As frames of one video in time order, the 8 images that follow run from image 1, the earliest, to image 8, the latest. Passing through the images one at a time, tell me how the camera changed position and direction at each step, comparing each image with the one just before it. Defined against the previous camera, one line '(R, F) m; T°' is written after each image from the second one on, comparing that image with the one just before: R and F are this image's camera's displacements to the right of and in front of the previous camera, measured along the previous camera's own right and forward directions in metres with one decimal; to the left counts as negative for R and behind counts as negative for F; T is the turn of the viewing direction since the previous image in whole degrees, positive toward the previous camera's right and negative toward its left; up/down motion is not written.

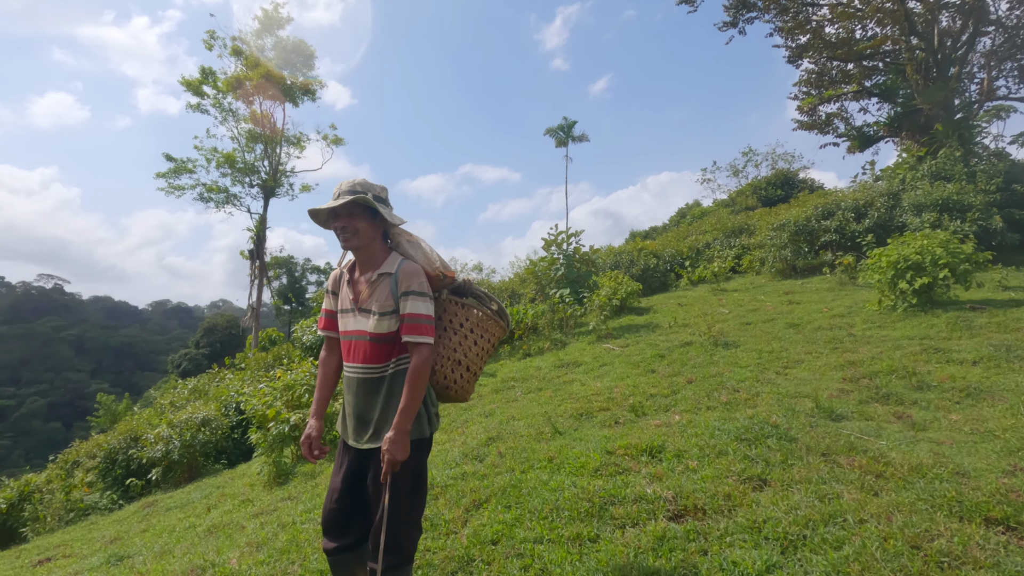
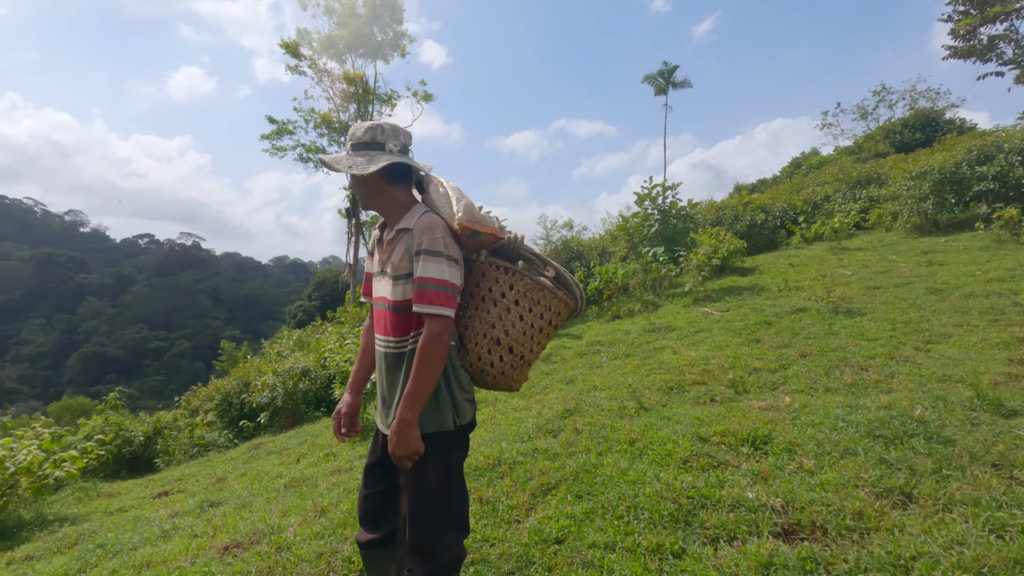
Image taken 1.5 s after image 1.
(+0.1, +0.5) m; -10°
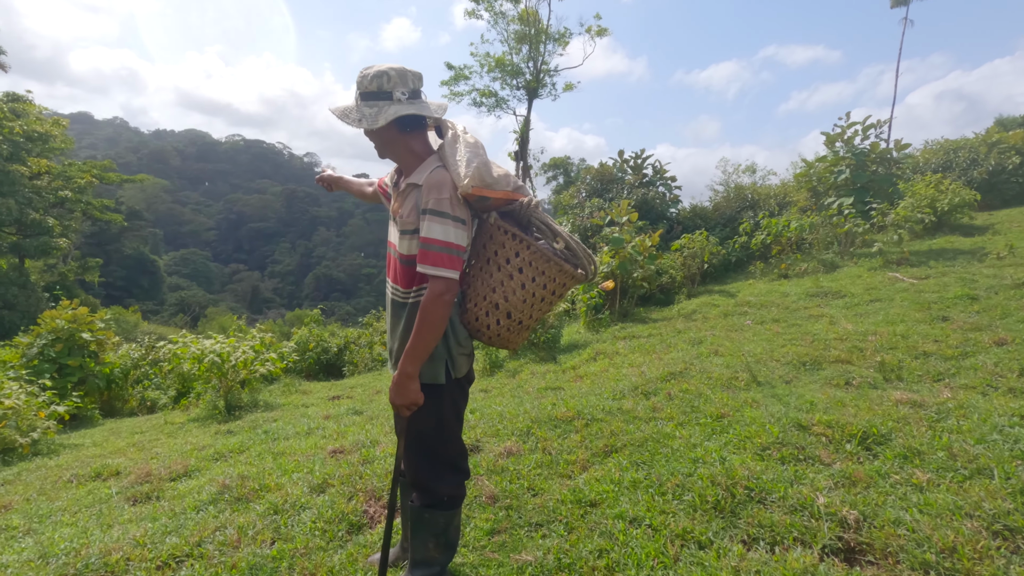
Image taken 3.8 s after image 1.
(+0.6, +0.2) m; -19°
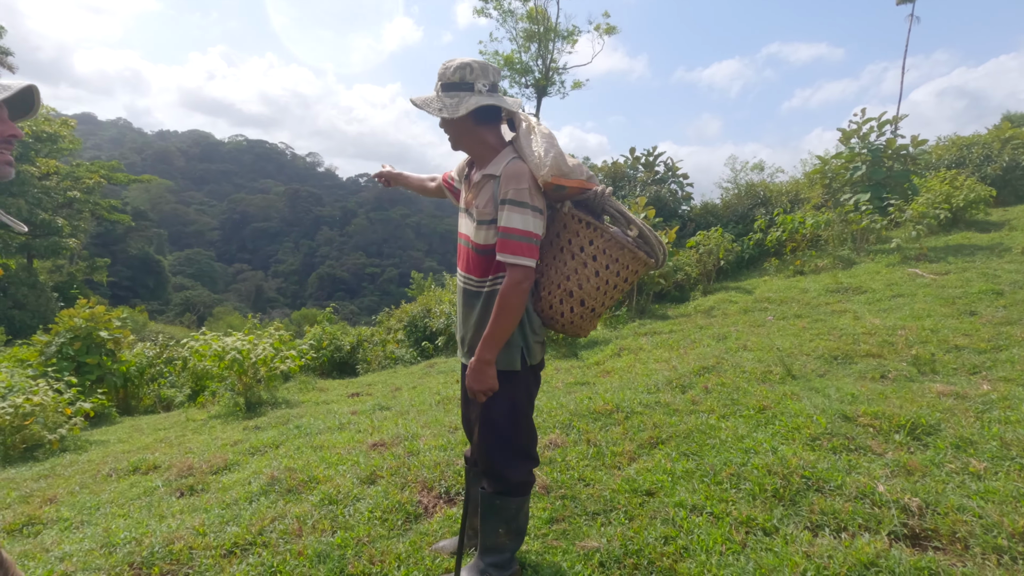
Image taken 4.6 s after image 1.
(-0.3, 0.0) m; 0°
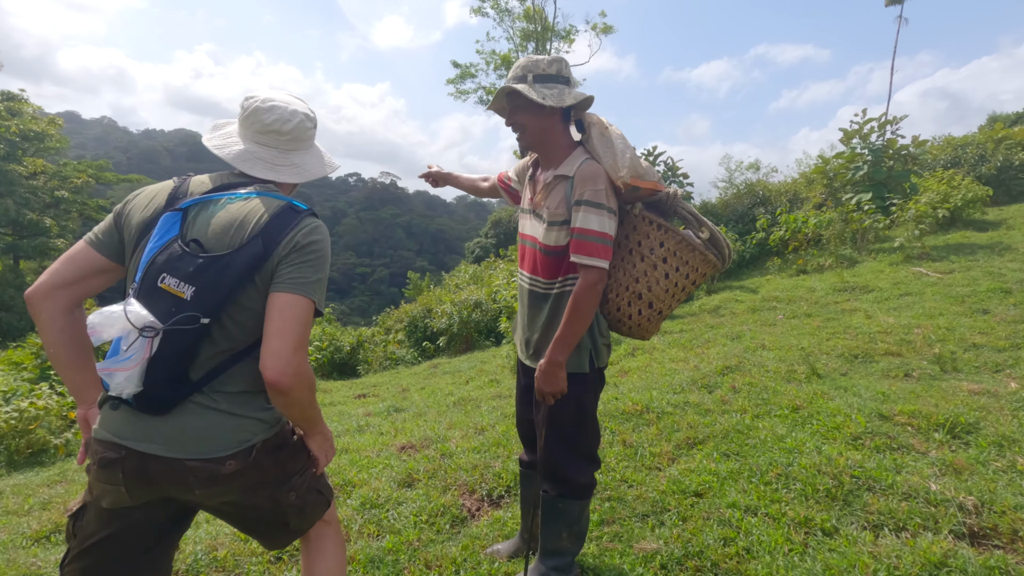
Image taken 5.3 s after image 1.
(-0.3, 0.0) m; +1°
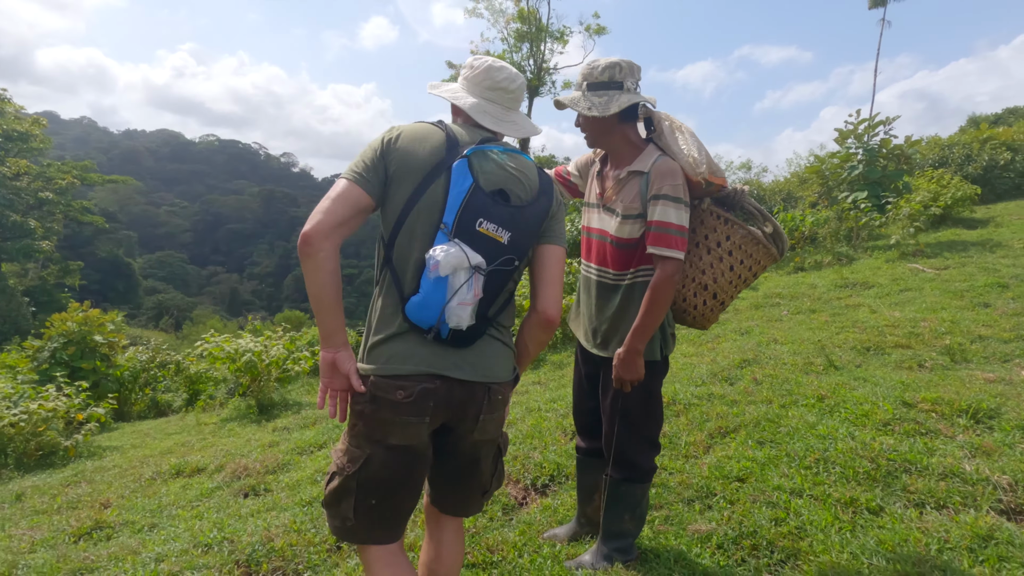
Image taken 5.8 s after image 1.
(-0.3, -0.1) m; +1°
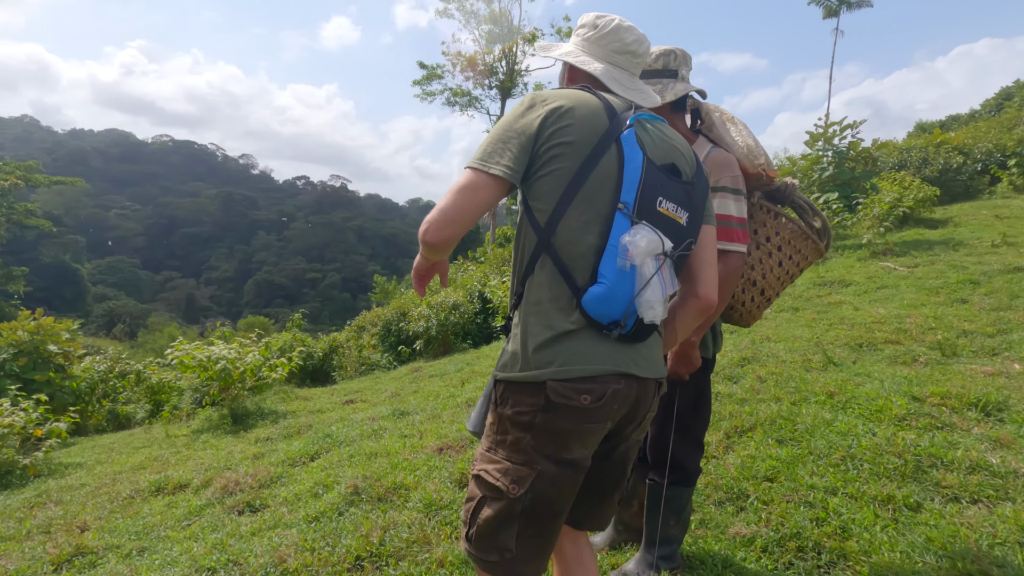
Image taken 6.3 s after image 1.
(-0.3, +0.1) m; +4°
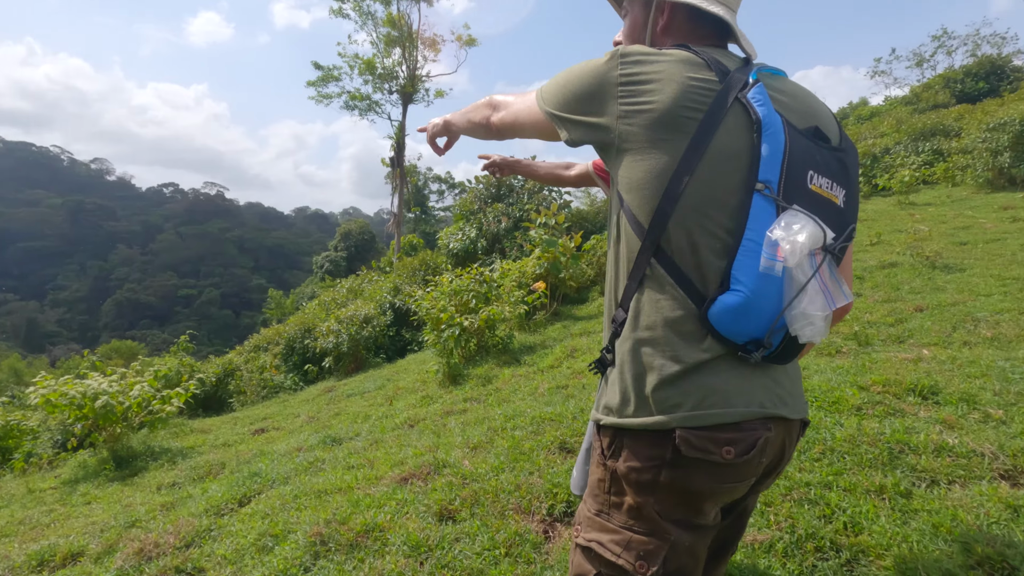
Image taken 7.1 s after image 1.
(-0.4, +0.2) m; +11°
